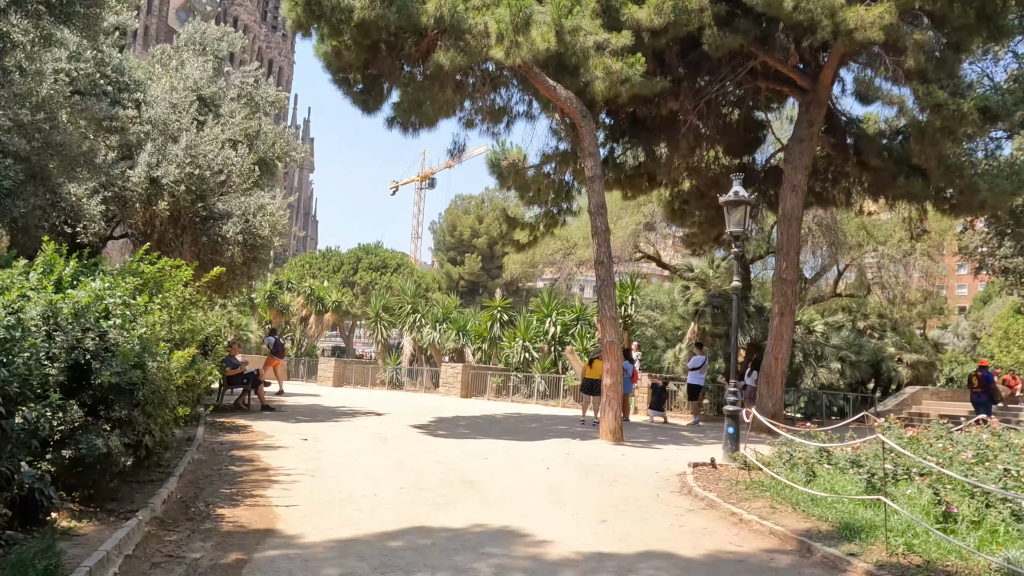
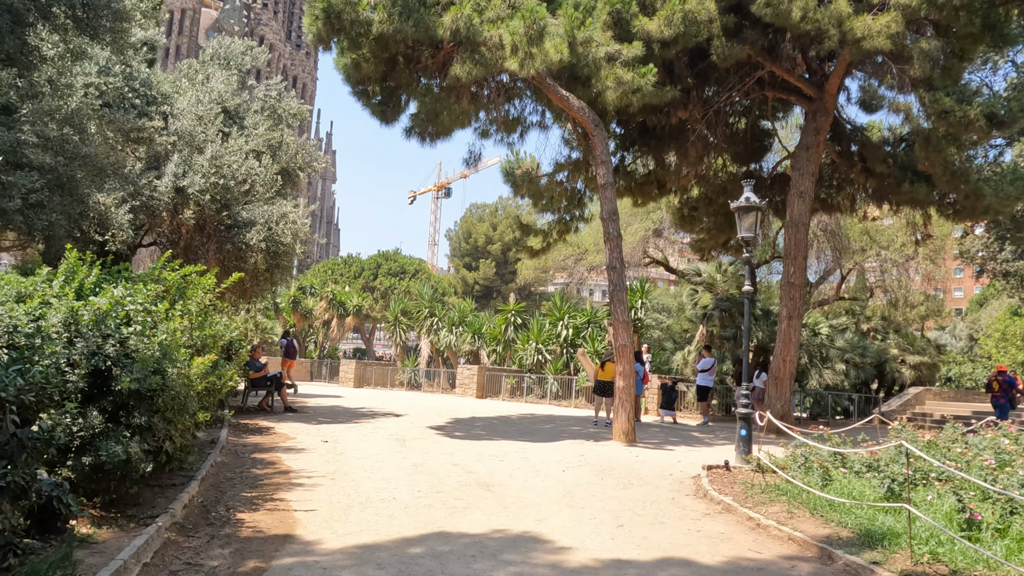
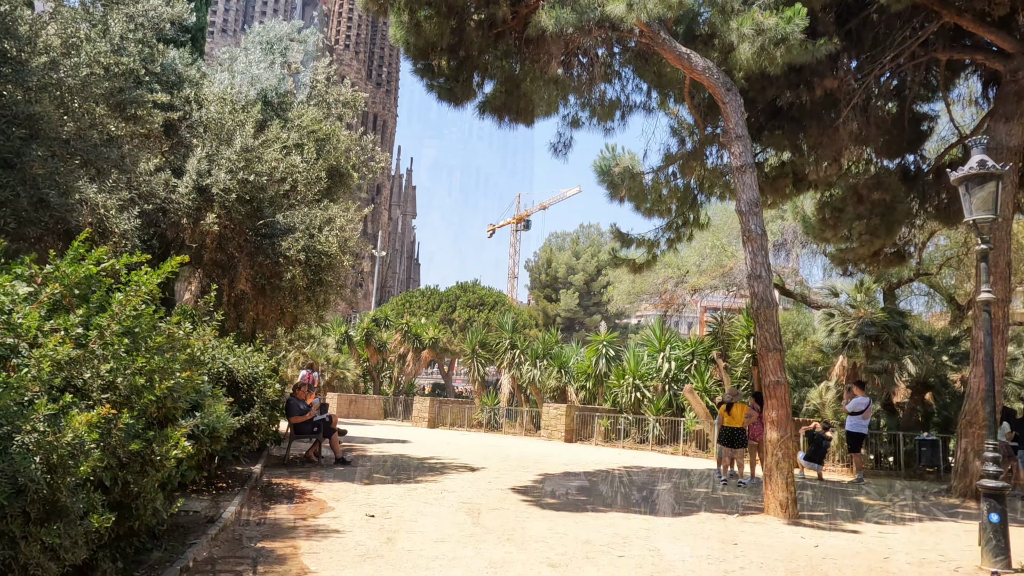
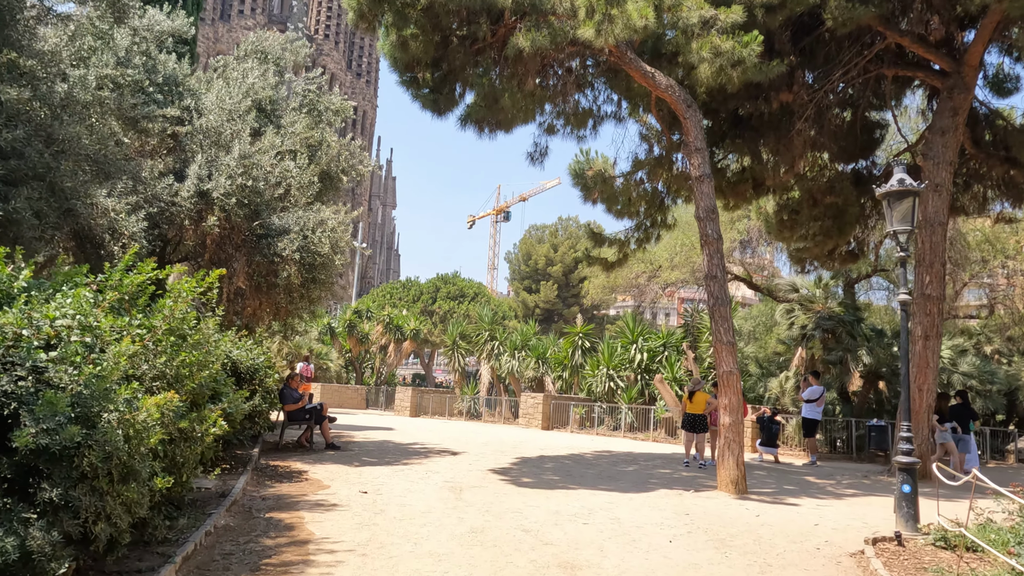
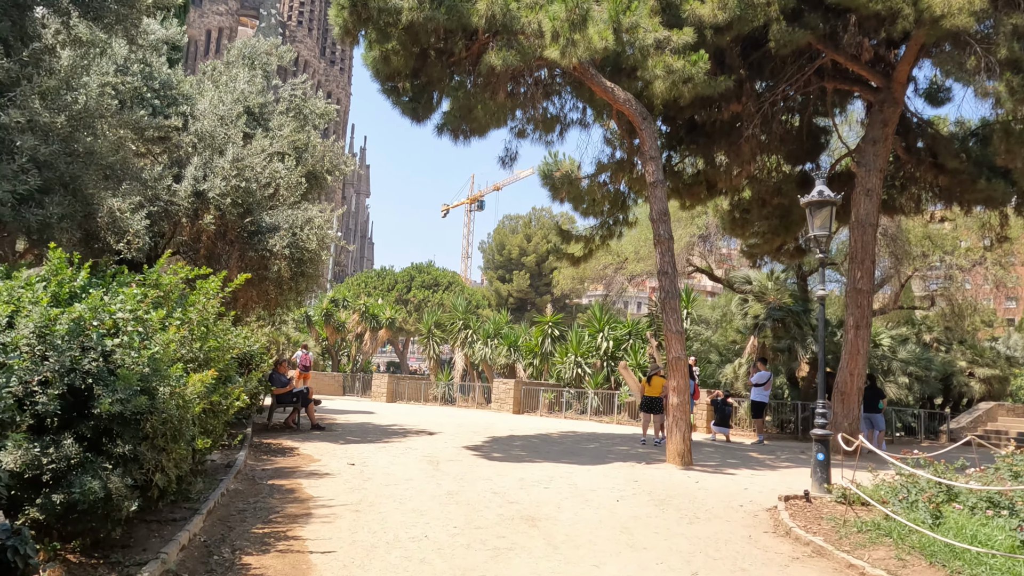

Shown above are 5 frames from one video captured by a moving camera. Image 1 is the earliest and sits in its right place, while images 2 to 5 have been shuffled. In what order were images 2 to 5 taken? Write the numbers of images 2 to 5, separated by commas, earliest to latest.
2, 5, 4, 3
